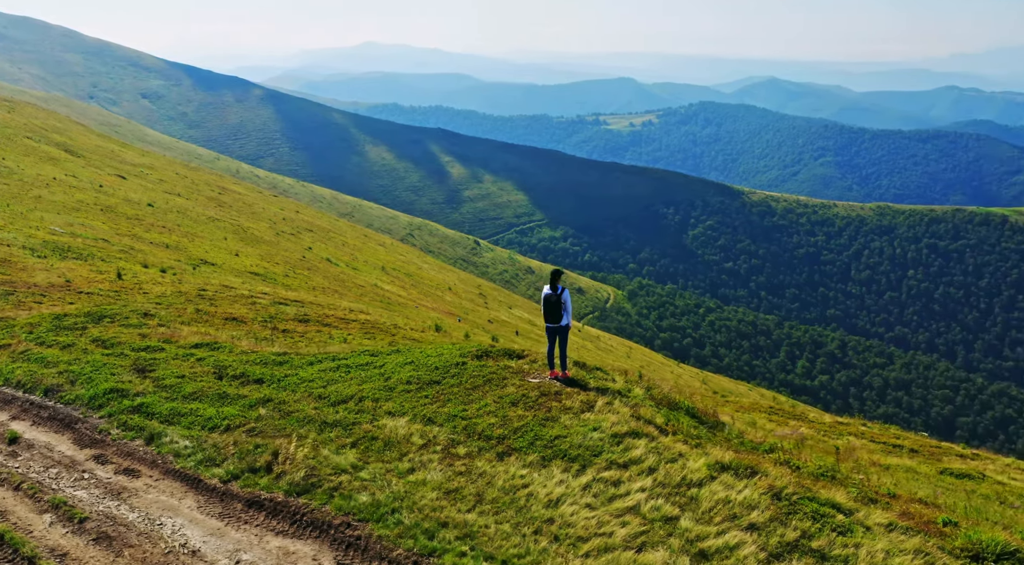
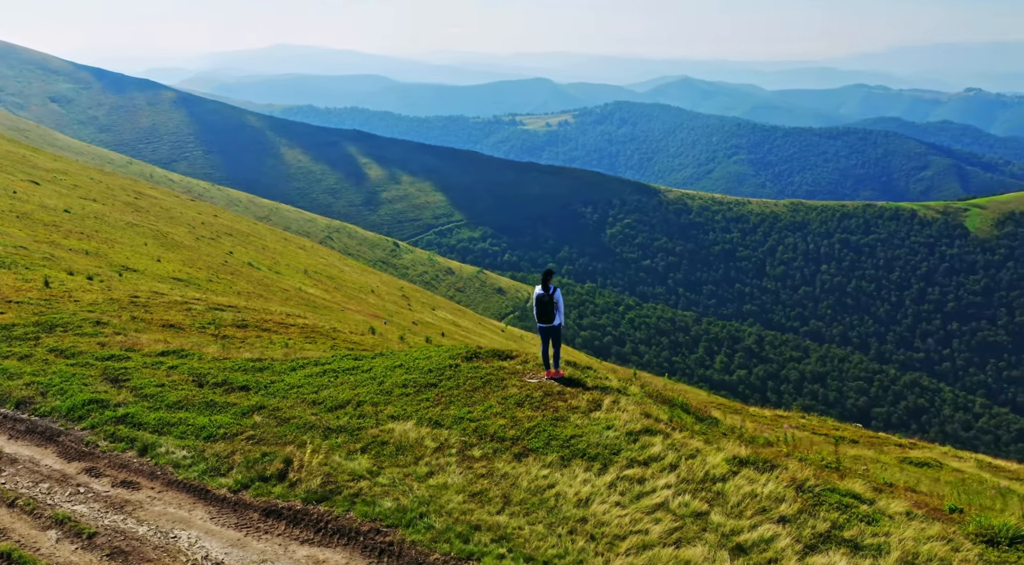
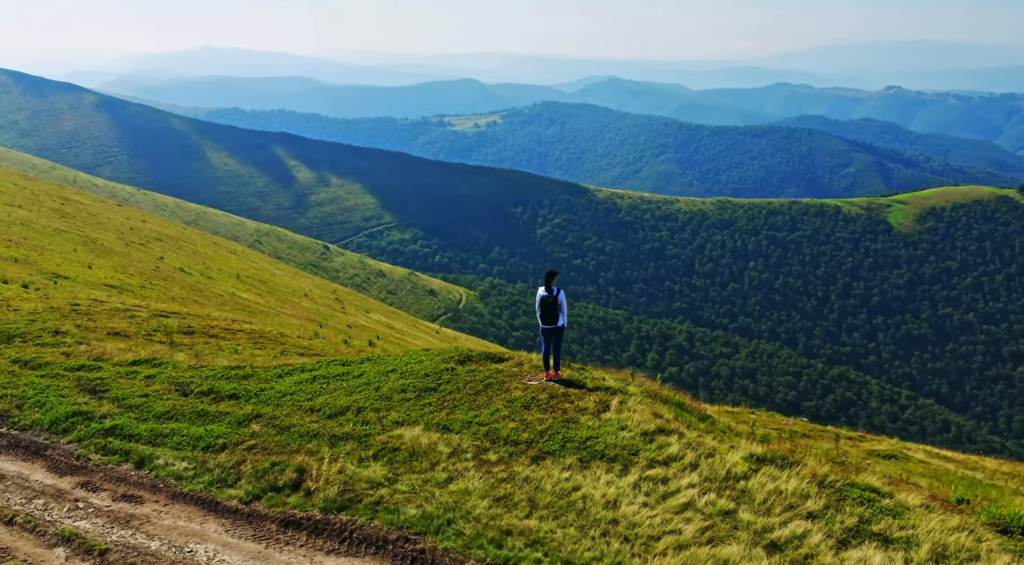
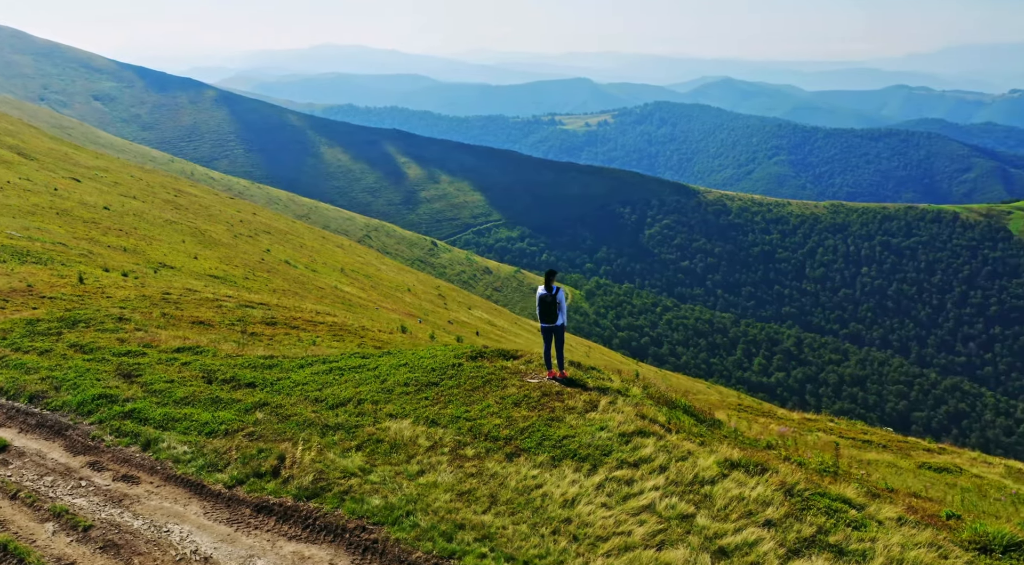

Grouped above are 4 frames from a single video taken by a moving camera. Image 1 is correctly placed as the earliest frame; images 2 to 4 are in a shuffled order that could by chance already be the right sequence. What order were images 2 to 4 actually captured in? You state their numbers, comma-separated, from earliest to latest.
4, 2, 3
